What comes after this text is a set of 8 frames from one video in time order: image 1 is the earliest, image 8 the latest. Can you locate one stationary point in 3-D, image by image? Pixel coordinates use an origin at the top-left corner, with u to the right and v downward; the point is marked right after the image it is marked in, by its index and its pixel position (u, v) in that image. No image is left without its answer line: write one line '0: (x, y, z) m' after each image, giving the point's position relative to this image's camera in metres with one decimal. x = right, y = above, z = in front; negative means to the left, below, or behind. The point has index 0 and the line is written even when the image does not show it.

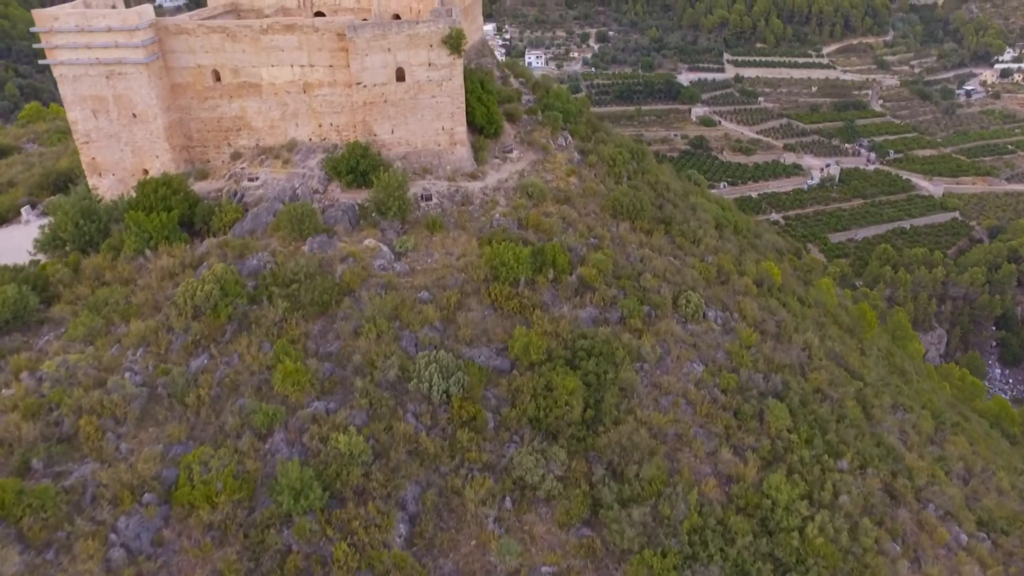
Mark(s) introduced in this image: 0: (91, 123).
0: (-9.6, +3.8, +18.6) m
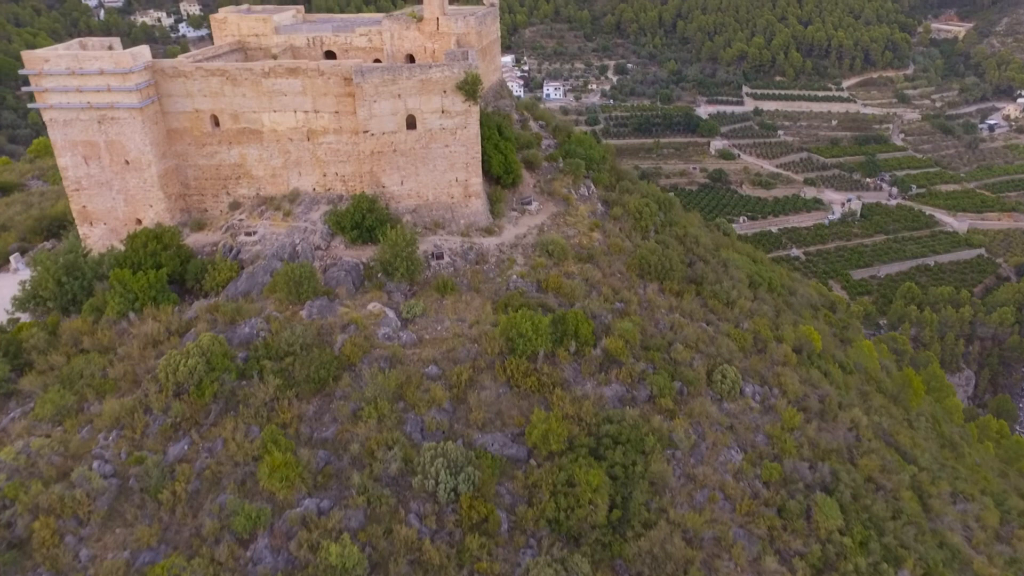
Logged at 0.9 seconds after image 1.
0: (-9.2, +2.6, +17.4) m
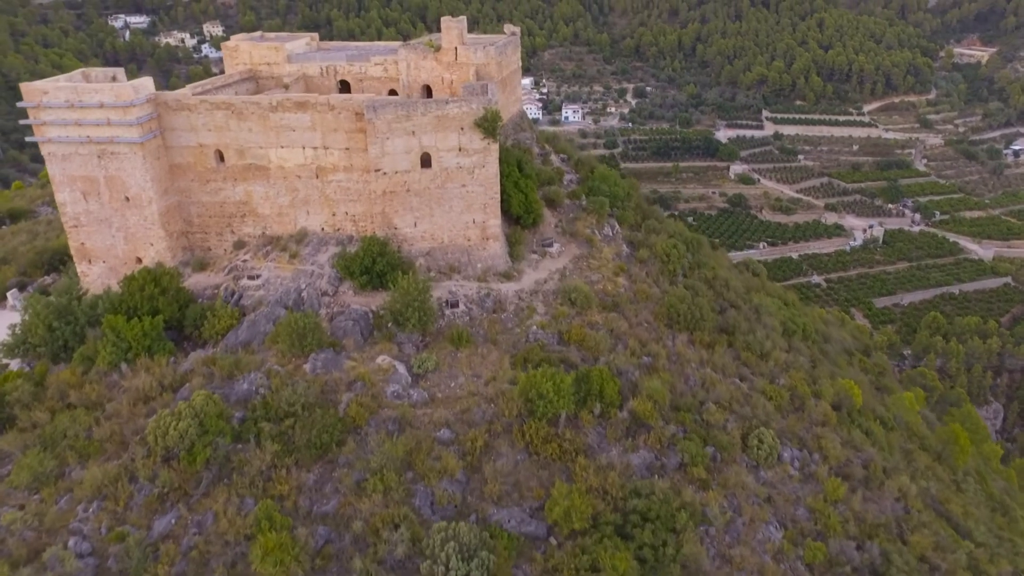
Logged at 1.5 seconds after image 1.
0: (-8.8, +1.7, +16.5) m
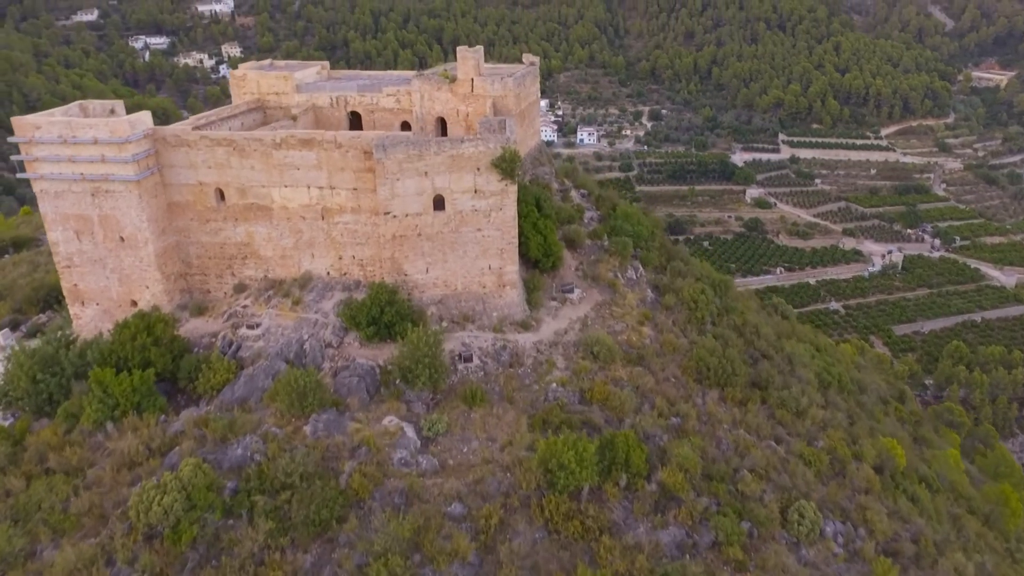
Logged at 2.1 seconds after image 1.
0: (-8.5, +0.8, +15.6) m
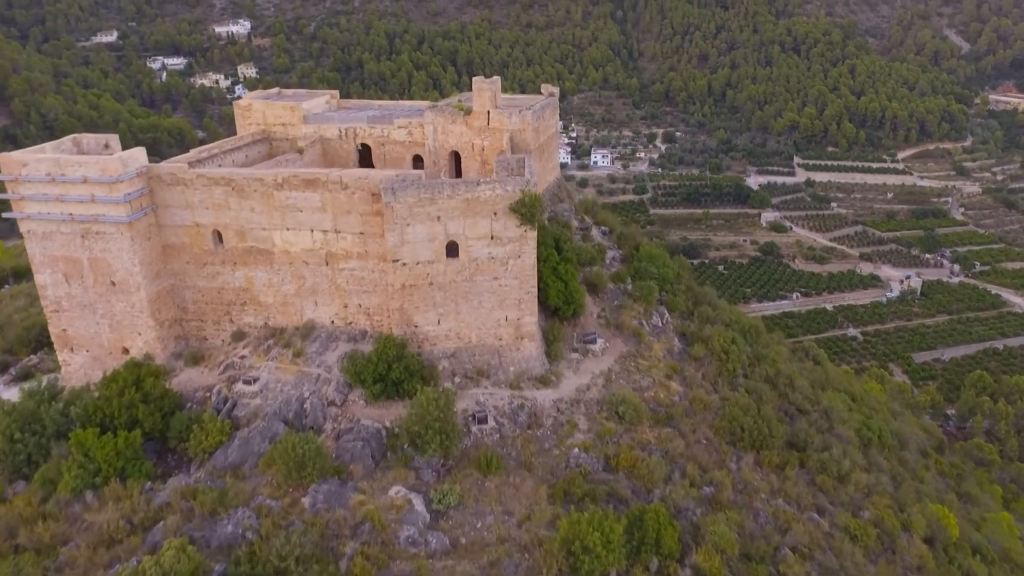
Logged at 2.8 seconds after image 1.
0: (-8.1, 0.0, +14.6) m
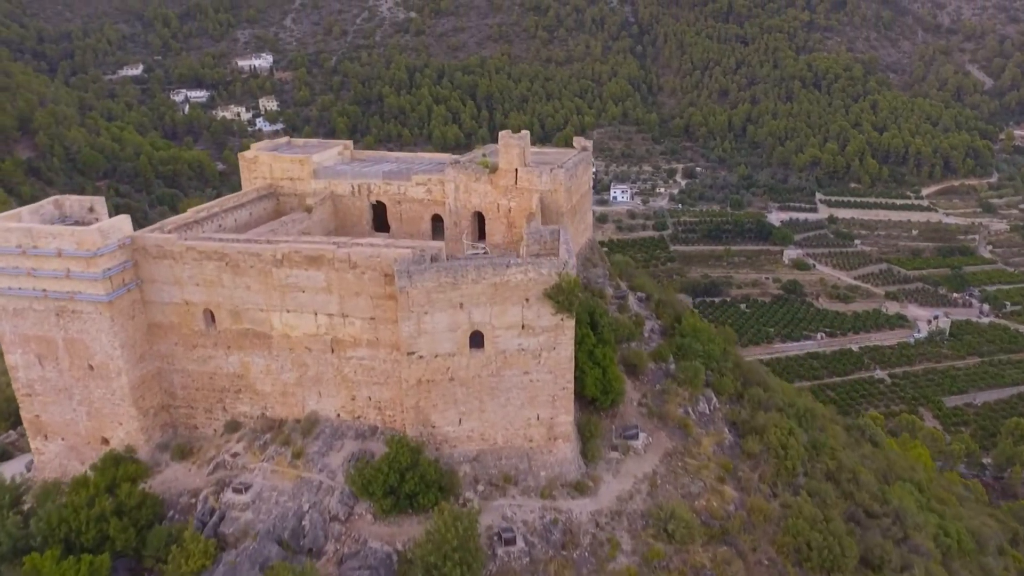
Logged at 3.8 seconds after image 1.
0: (-7.6, -1.4, +12.9) m
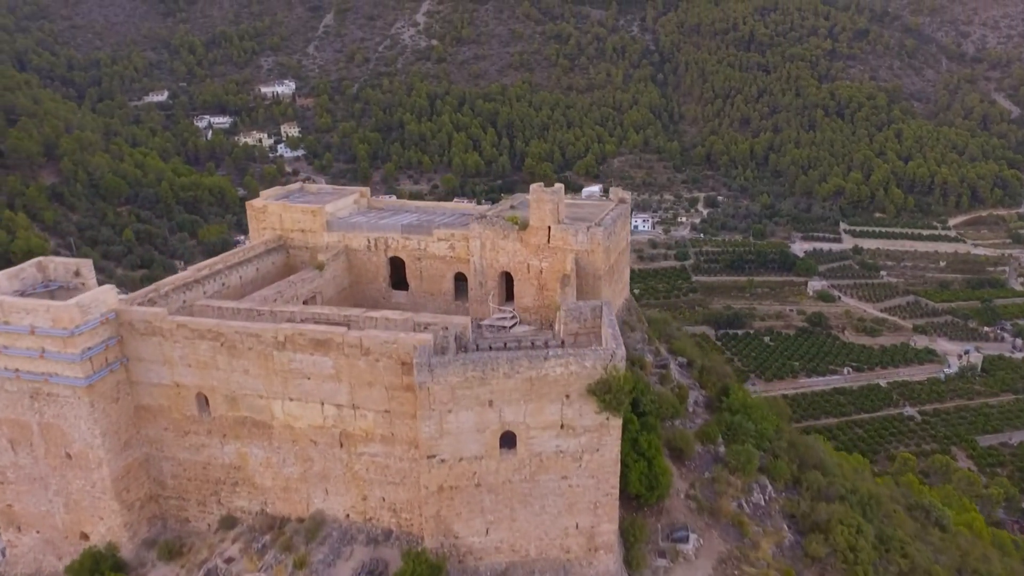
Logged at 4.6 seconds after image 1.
0: (-7.2, -2.5, +11.5) m
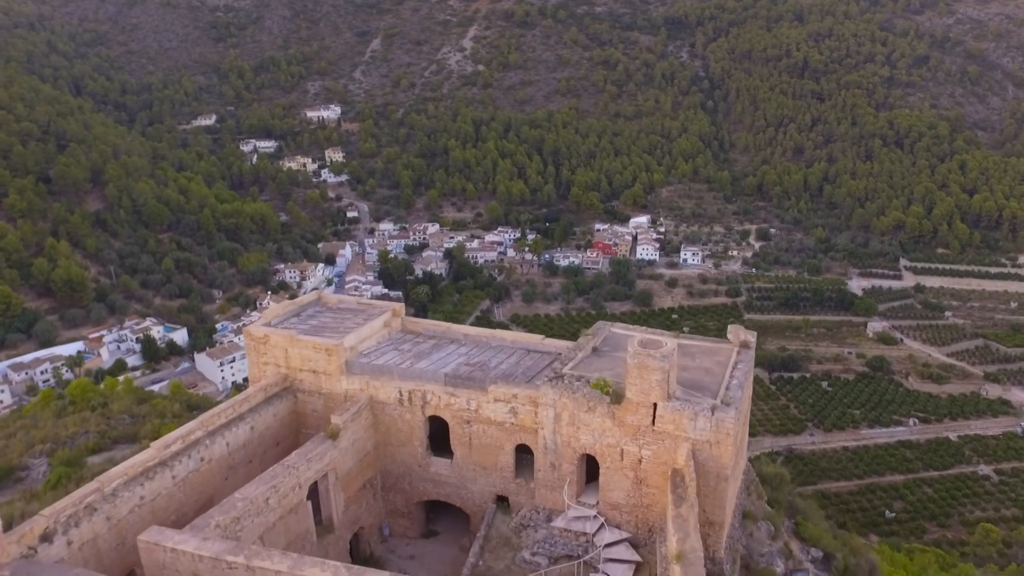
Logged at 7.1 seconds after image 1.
0: (-6.2, -4.8, +7.5) m
